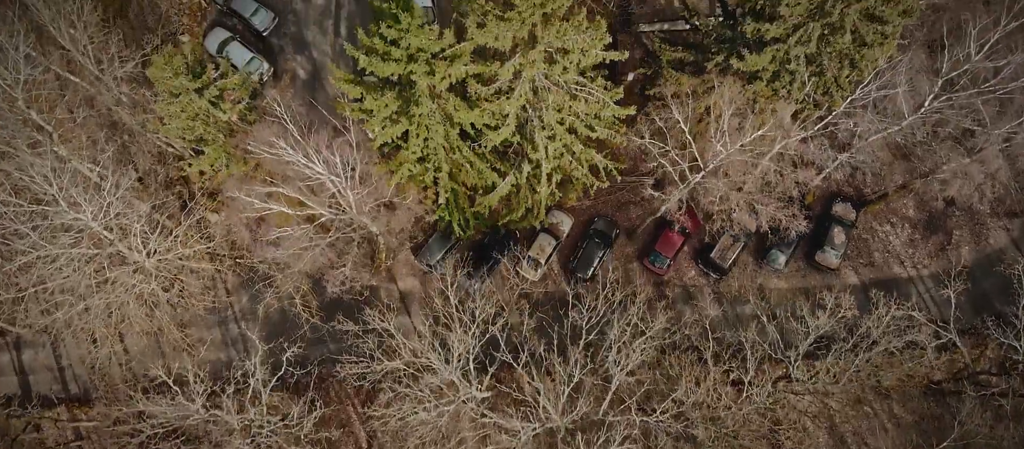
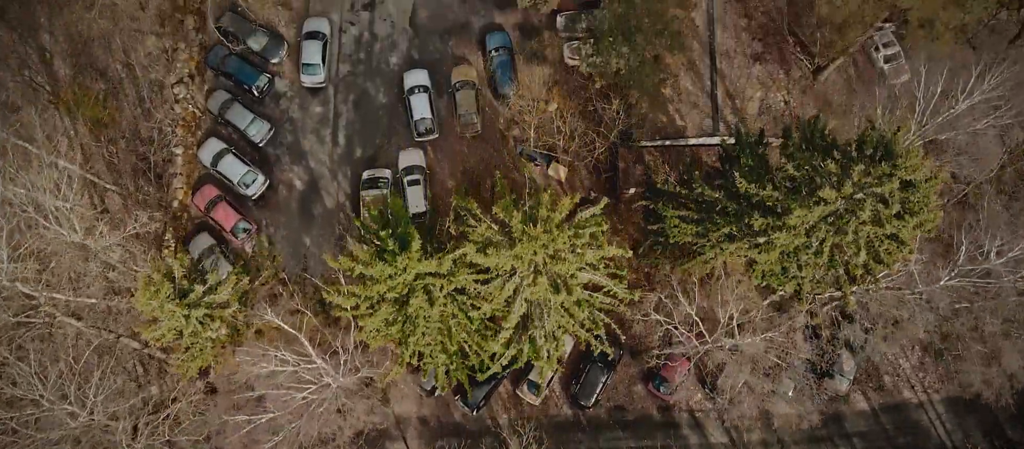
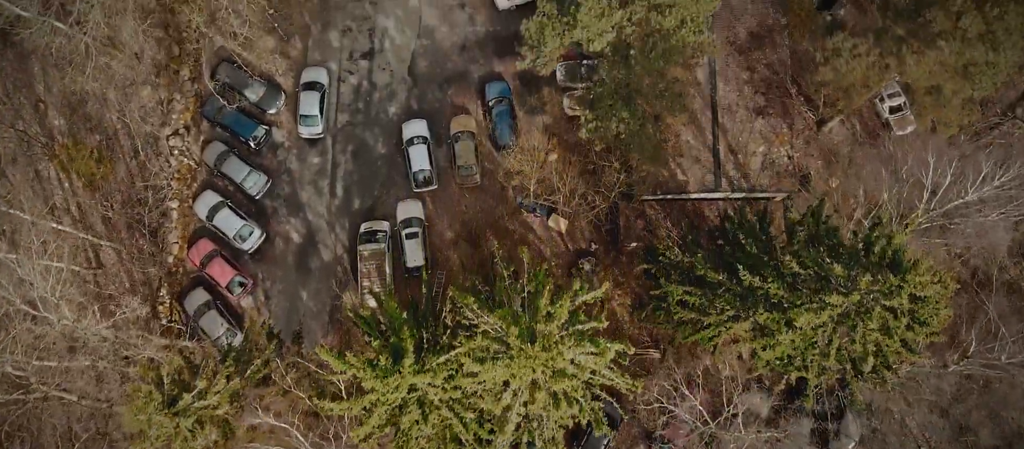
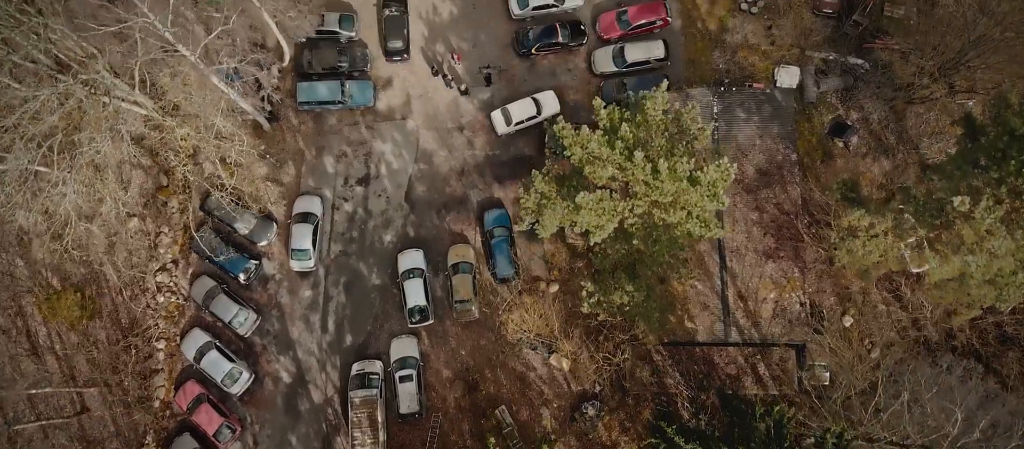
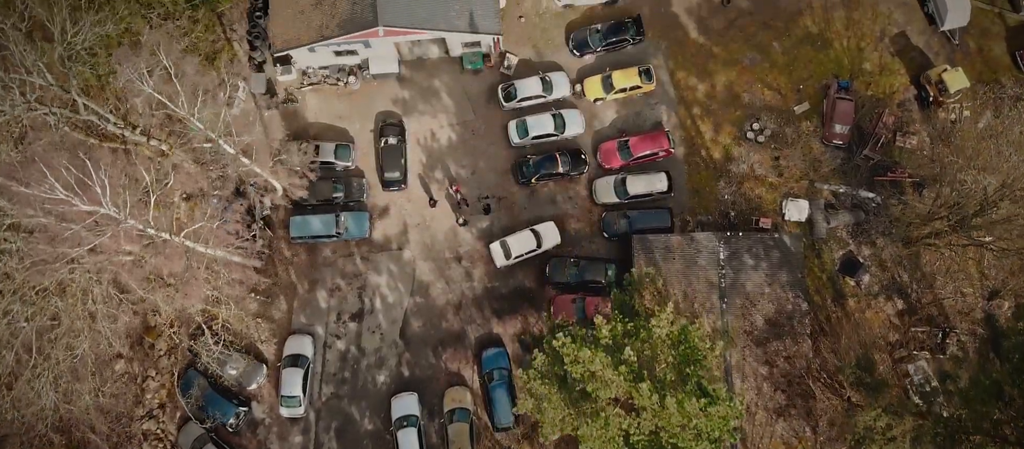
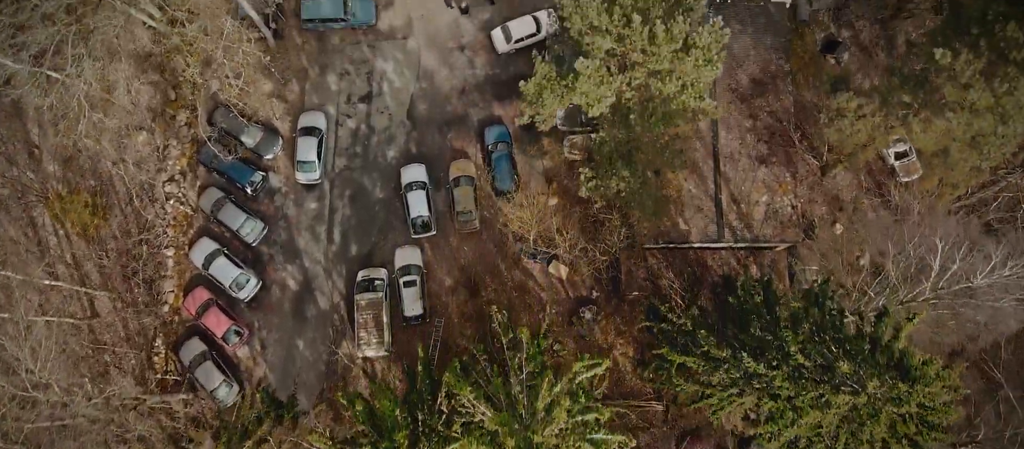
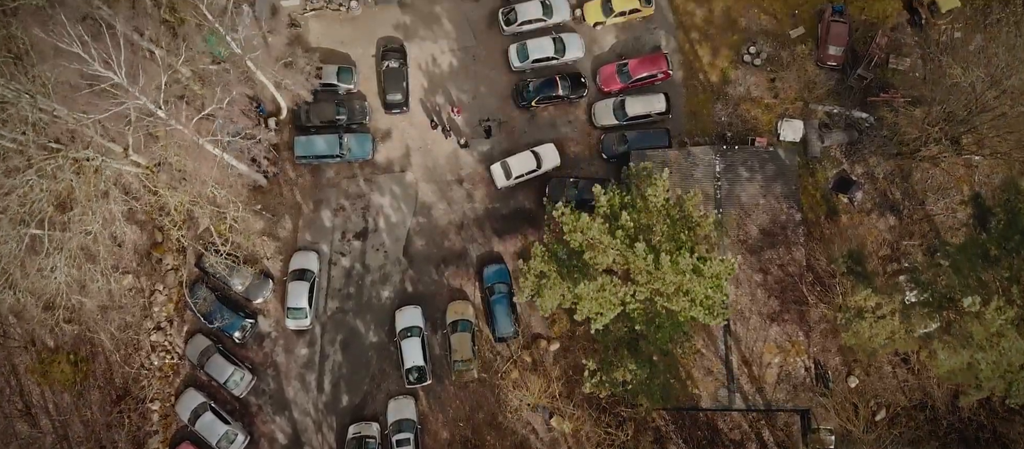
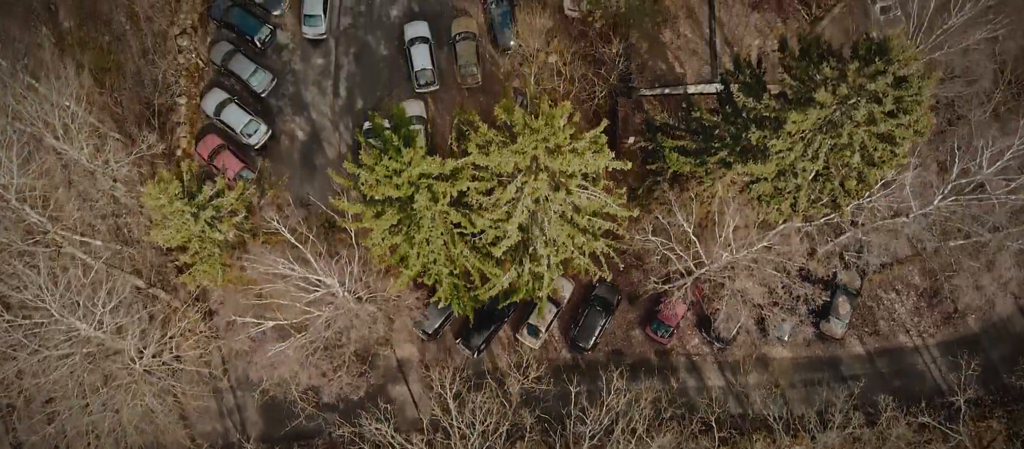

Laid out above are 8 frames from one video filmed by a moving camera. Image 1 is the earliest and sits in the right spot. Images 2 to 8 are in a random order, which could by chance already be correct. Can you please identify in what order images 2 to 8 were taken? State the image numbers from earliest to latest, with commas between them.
8, 2, 3, 6, 4, 7, 5
